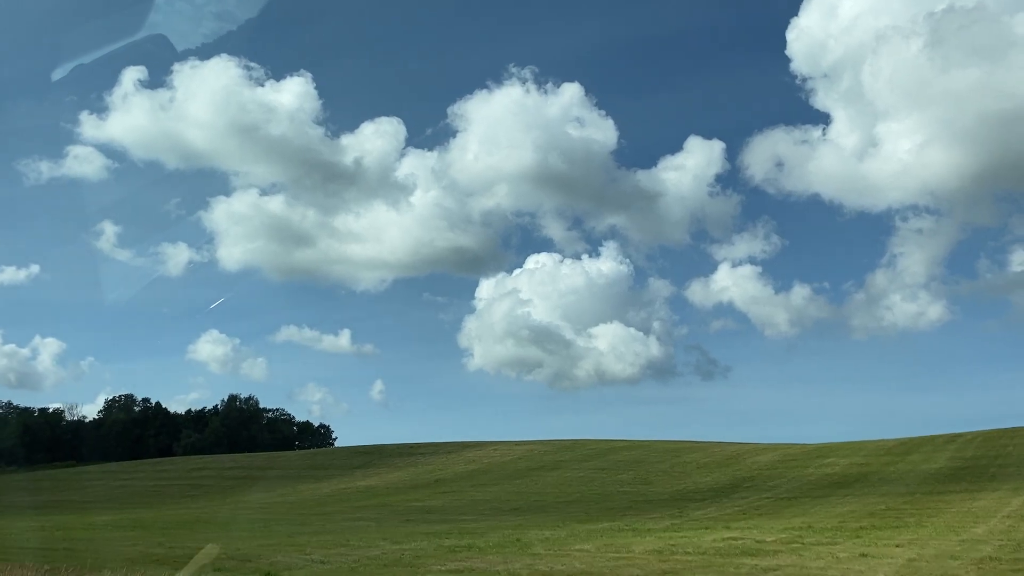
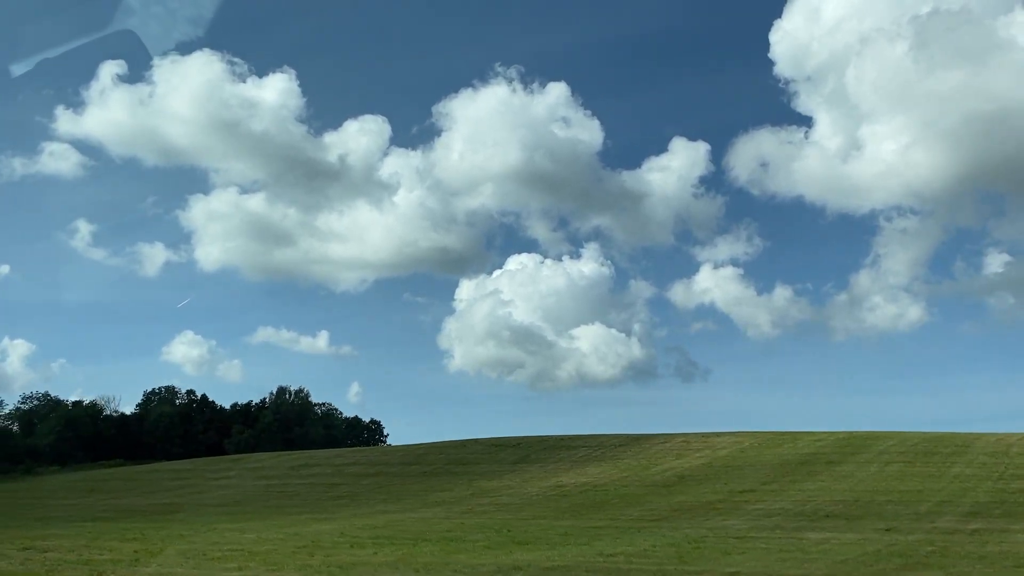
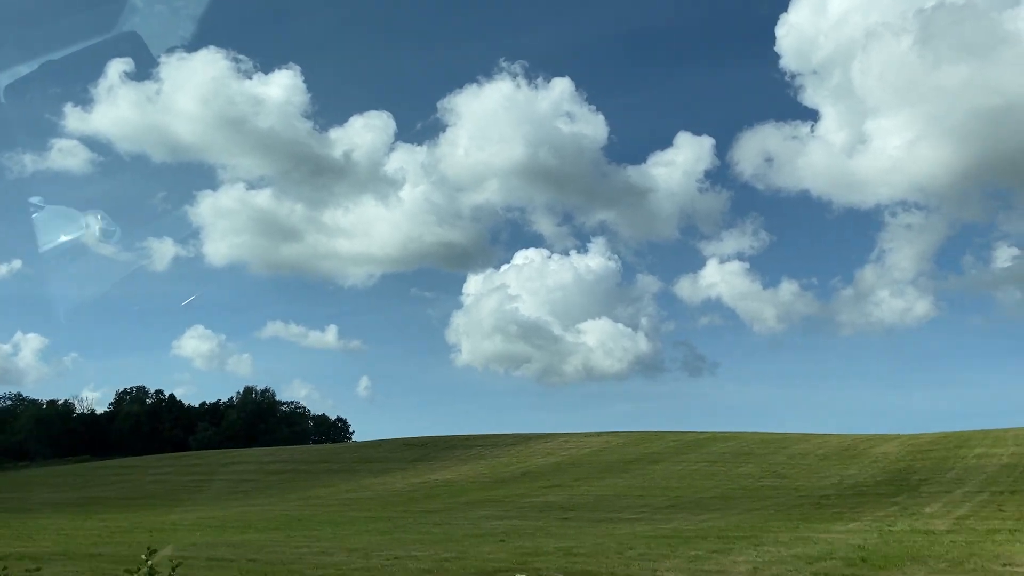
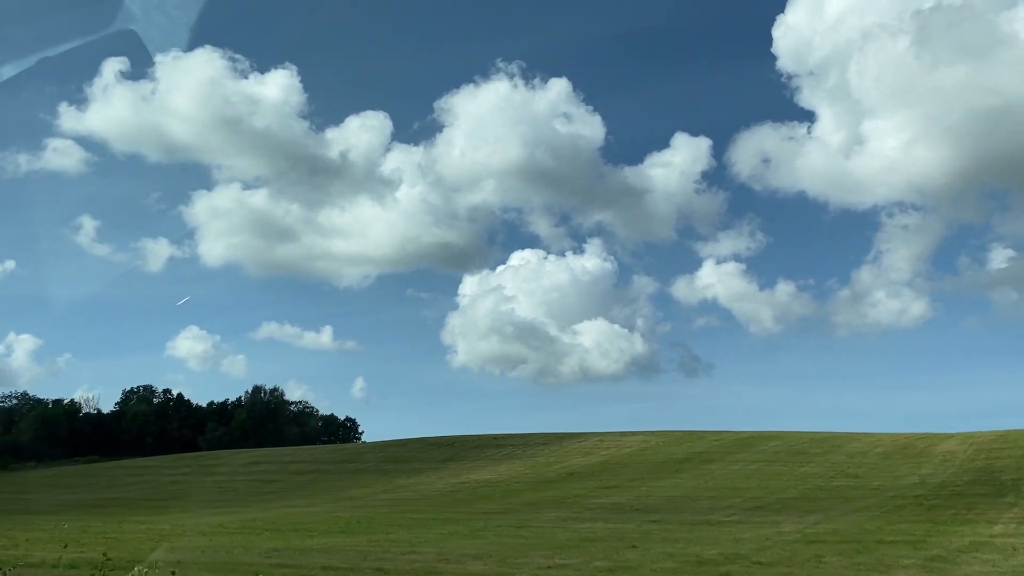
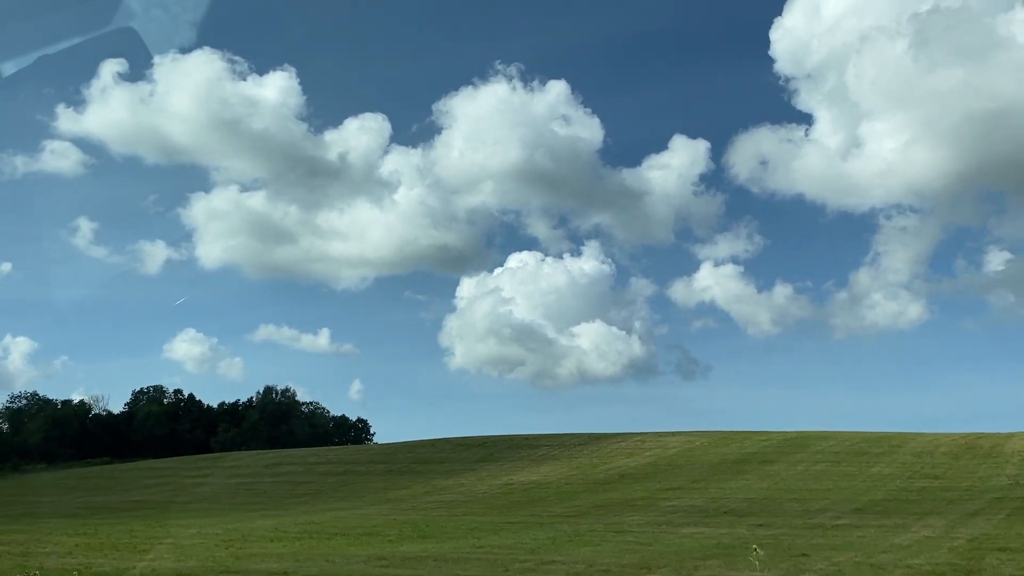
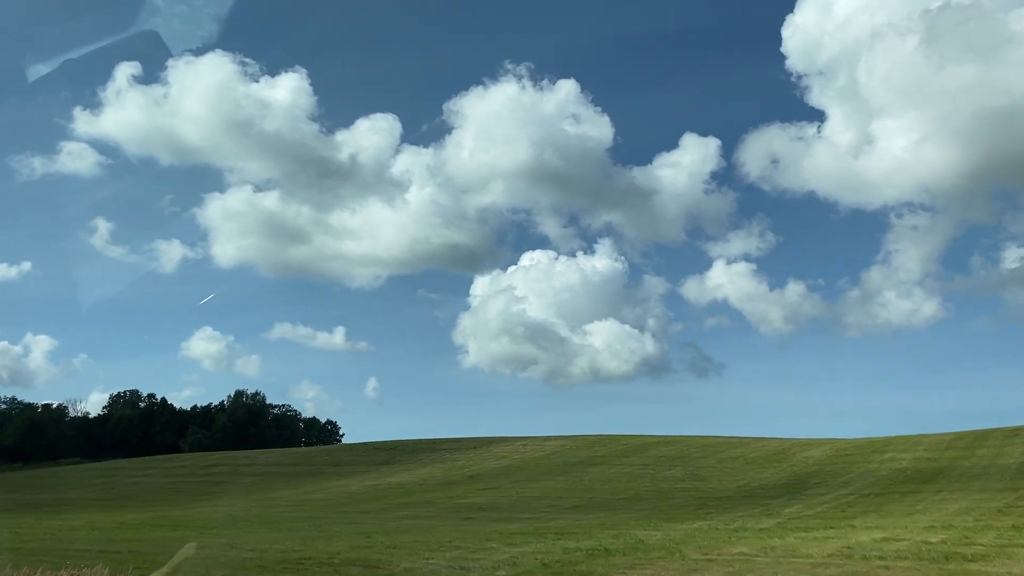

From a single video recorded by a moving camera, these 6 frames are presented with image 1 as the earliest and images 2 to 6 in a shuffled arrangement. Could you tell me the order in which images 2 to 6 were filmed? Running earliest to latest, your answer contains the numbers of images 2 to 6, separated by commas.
6, 3, 4, 5, 2
